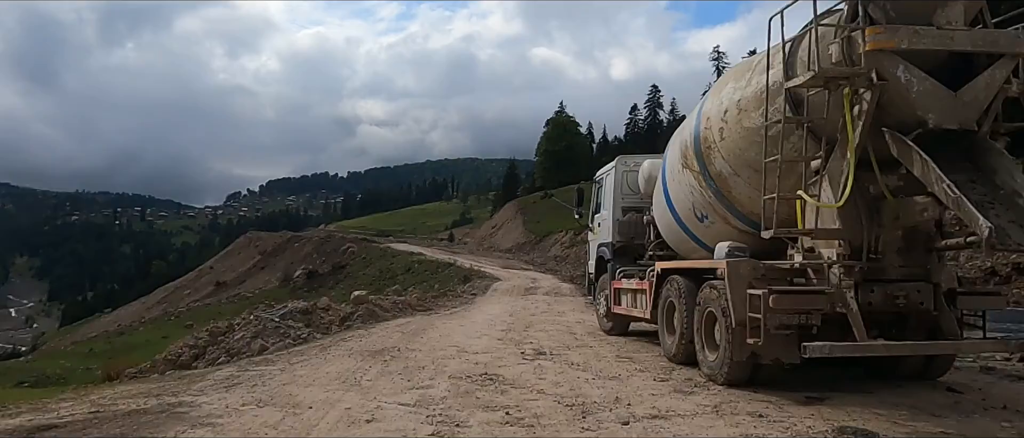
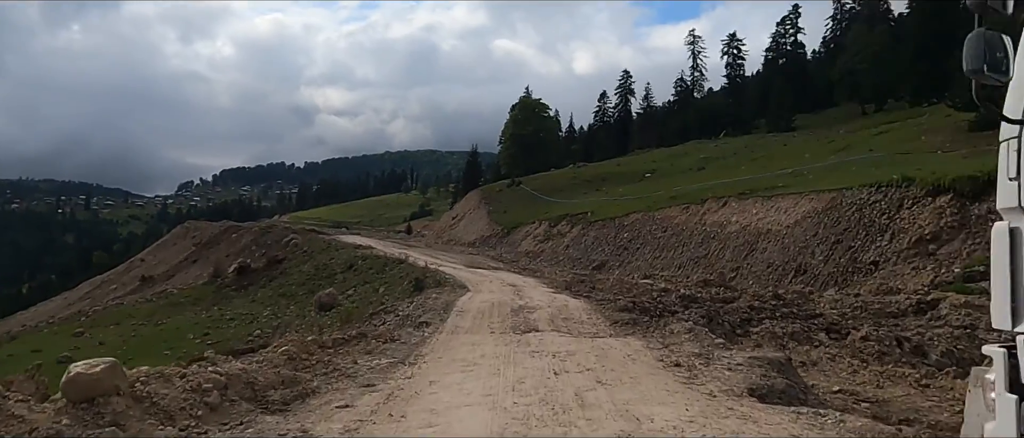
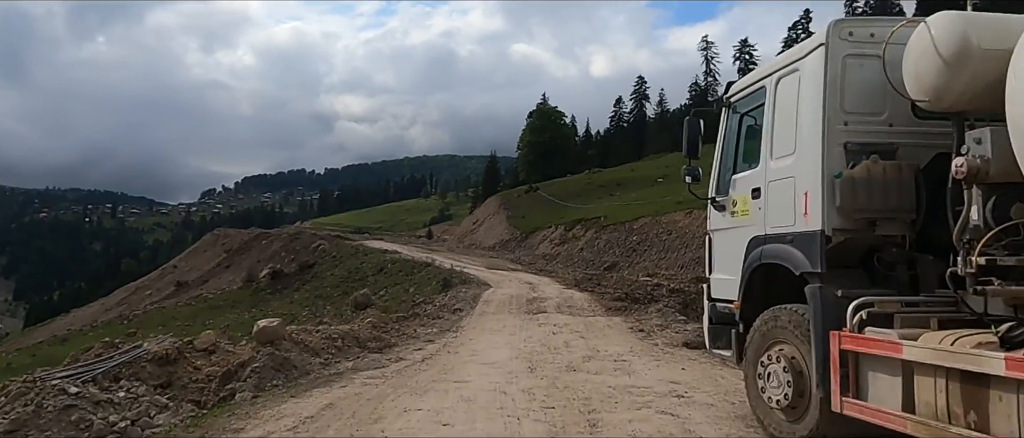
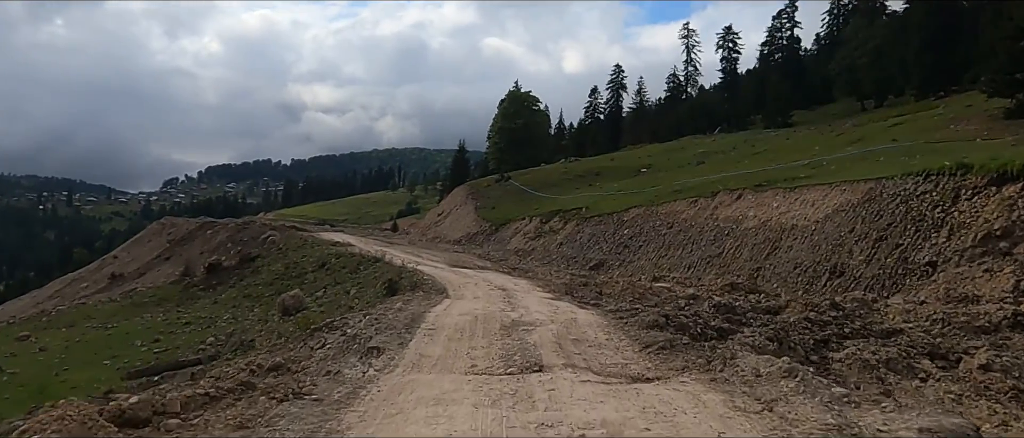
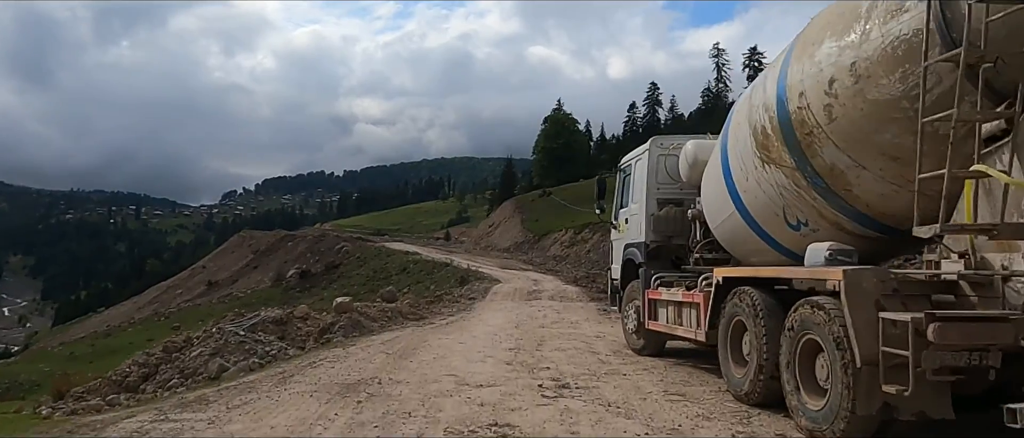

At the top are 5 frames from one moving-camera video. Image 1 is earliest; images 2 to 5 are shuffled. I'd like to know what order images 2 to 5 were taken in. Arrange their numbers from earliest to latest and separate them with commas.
5, 3, 2, 4
